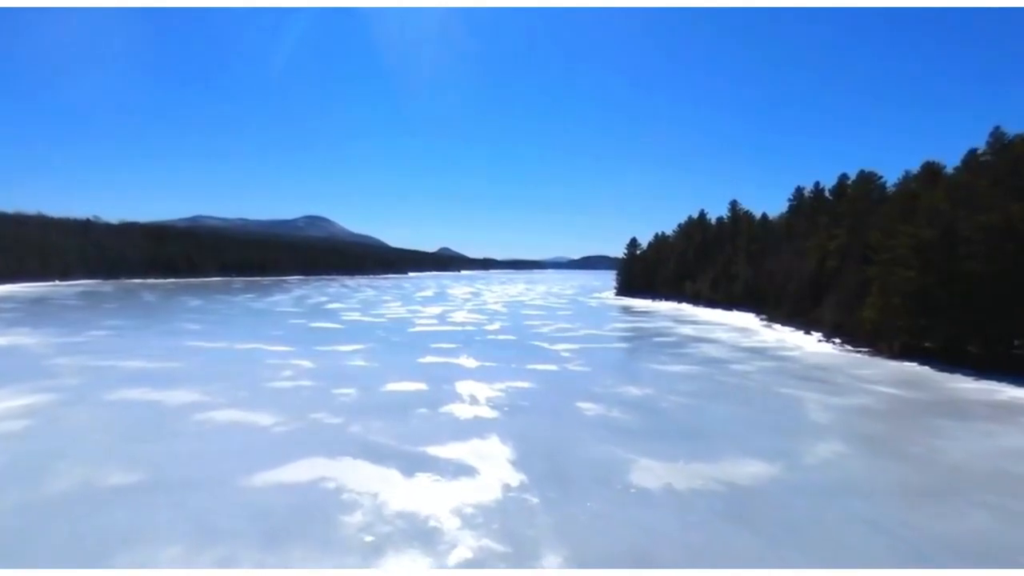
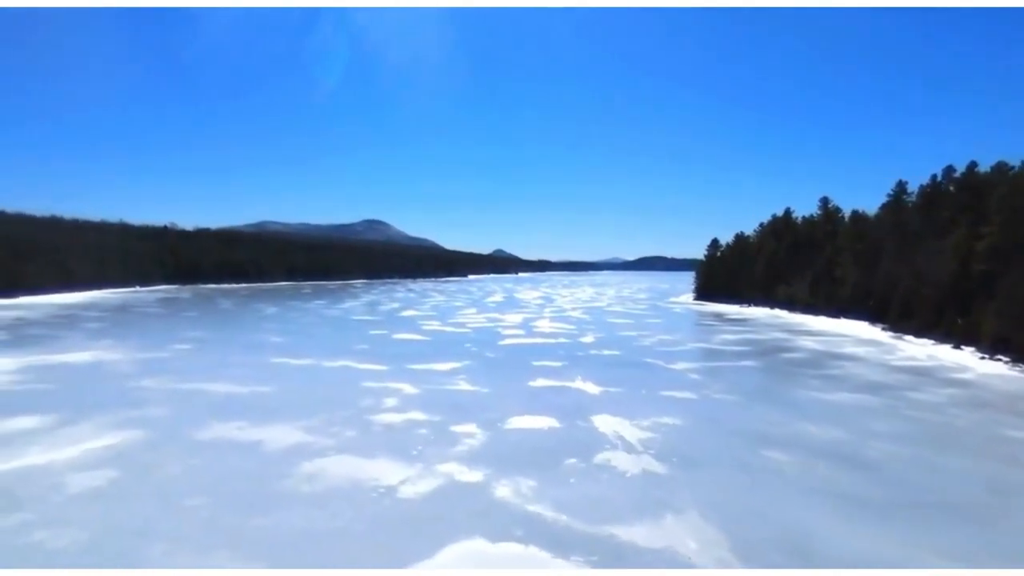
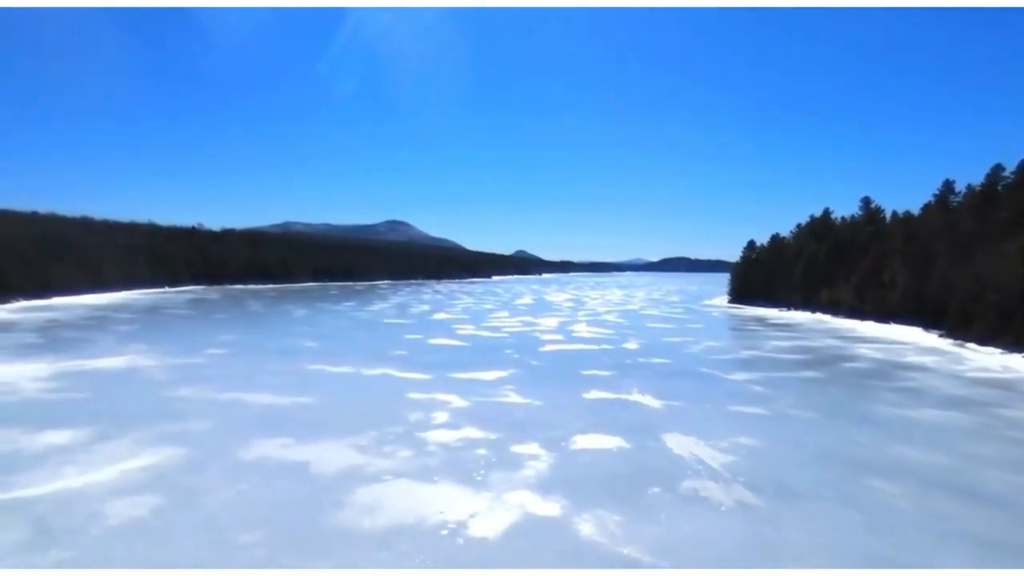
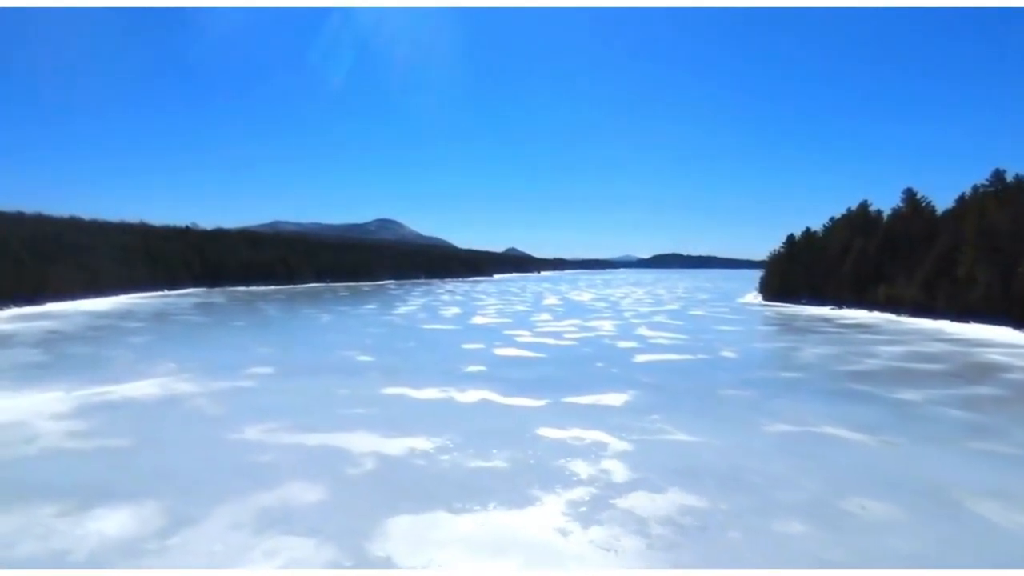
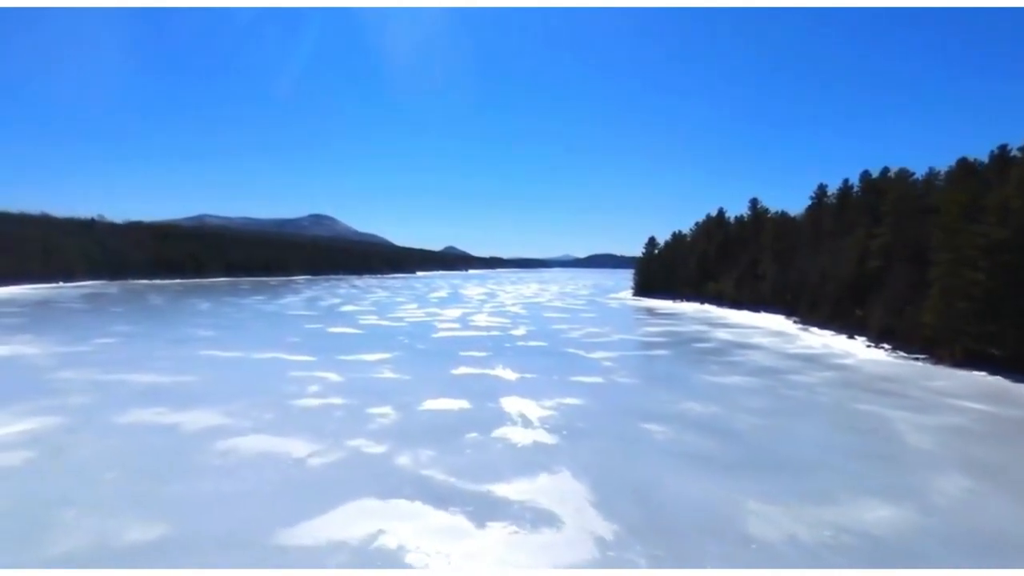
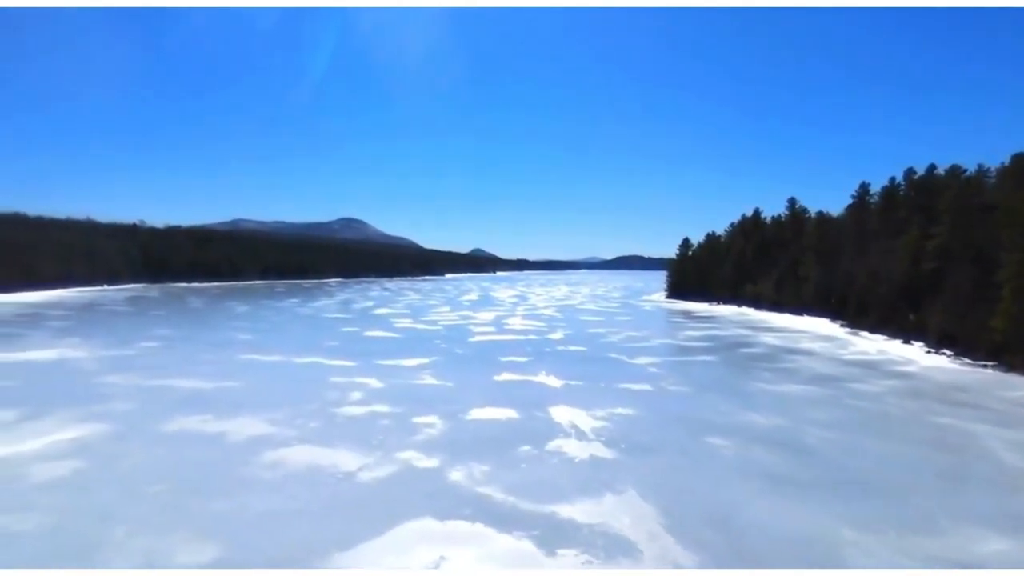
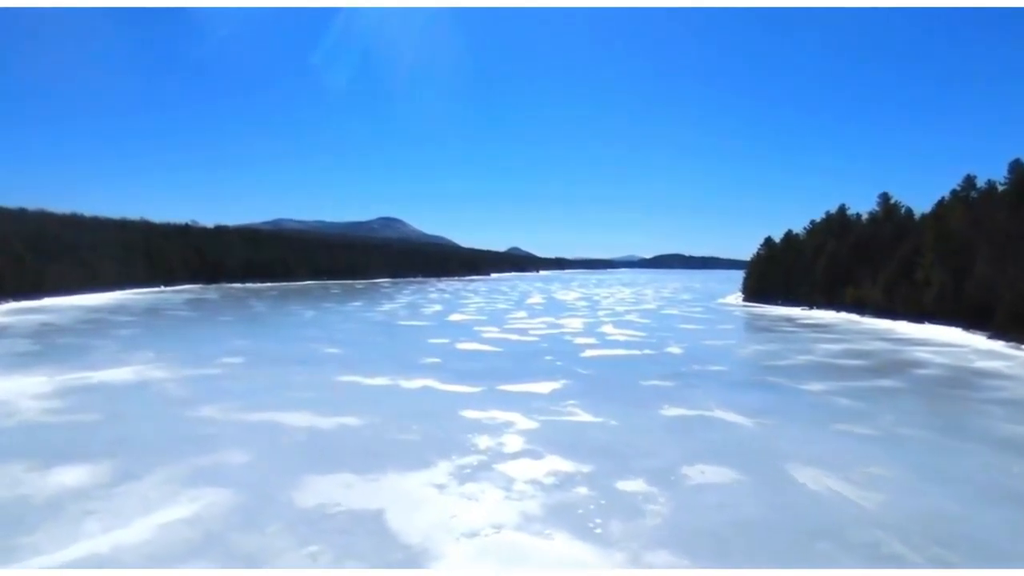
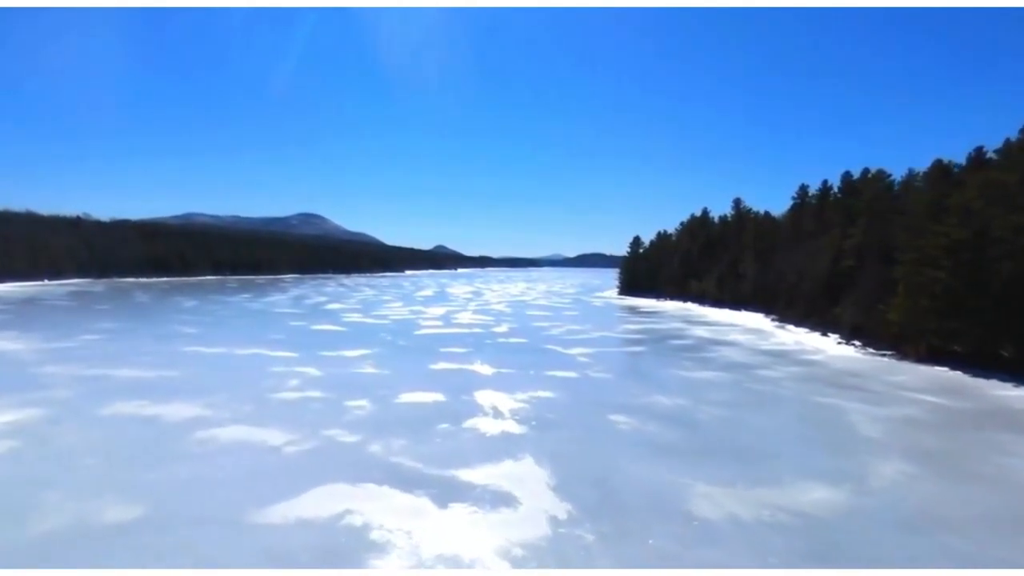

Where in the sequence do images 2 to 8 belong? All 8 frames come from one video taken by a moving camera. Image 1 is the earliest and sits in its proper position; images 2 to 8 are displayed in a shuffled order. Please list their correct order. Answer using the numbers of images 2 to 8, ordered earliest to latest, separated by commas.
8, 5, 6, 2, 3, 7, 4
